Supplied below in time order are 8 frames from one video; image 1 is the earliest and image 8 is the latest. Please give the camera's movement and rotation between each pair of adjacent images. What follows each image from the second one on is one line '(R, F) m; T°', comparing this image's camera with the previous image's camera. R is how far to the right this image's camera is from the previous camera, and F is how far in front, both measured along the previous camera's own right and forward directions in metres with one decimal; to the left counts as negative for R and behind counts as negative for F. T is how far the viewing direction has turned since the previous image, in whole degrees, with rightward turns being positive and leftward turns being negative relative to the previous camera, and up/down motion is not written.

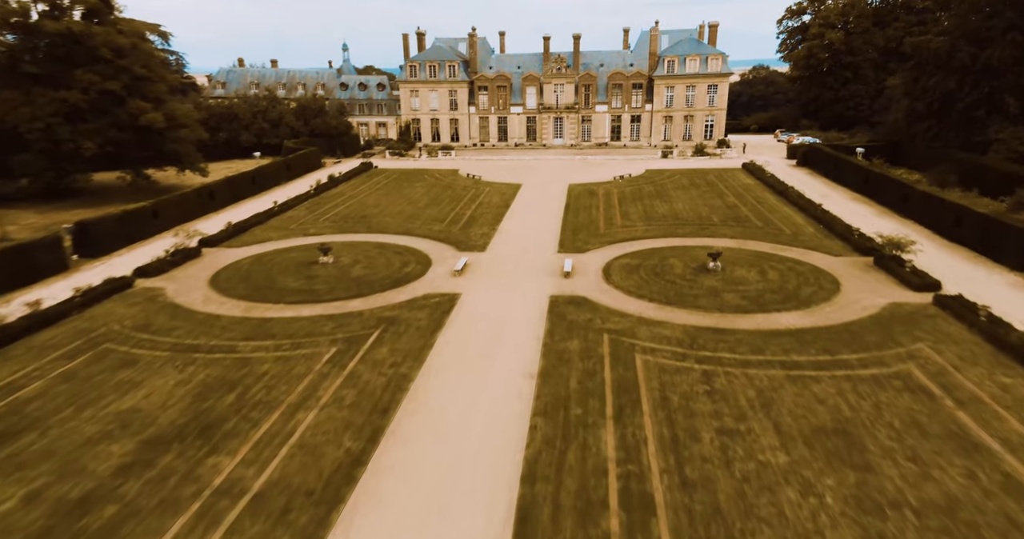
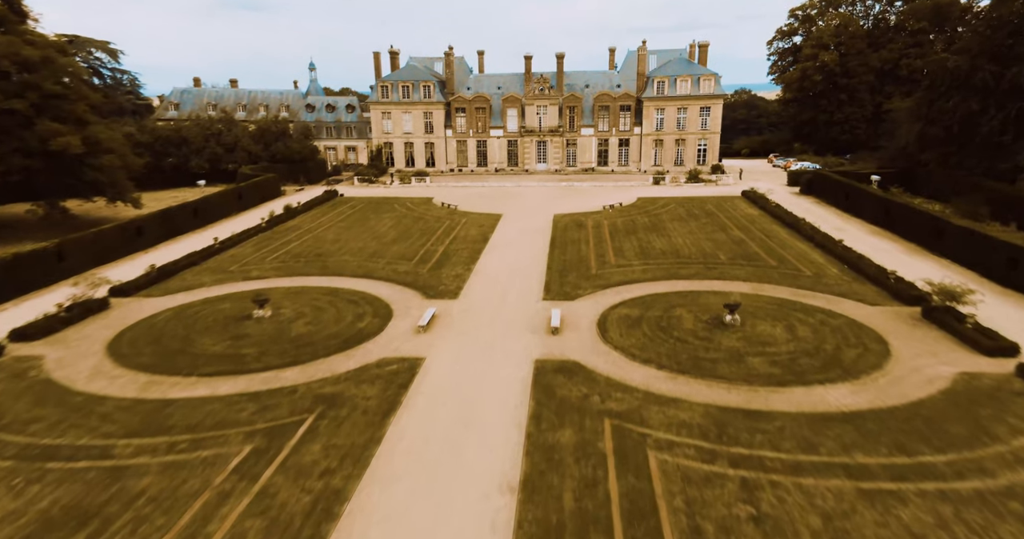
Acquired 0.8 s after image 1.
(+0.4, +4.1) m; +2°
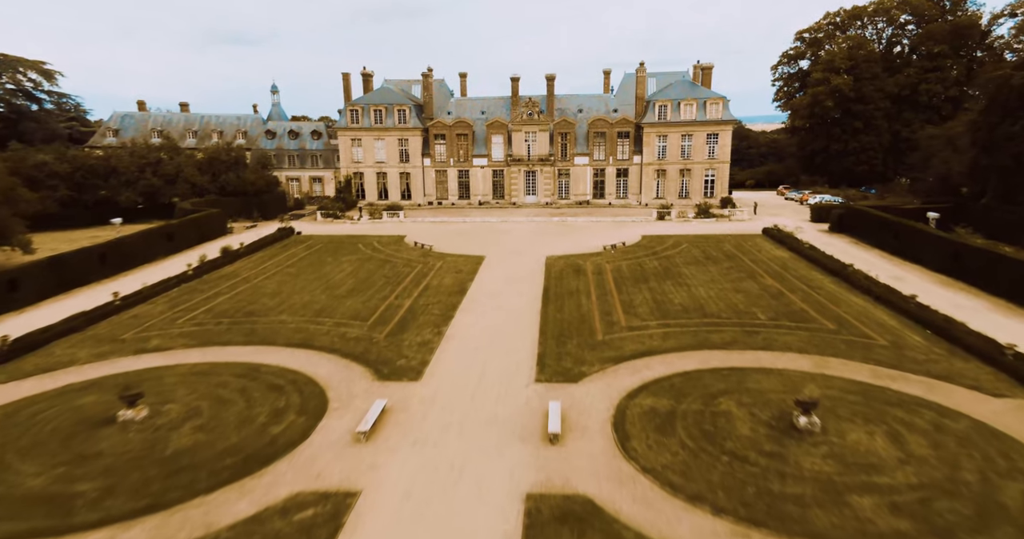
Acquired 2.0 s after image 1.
(+0.3, +5.7) m; +1°
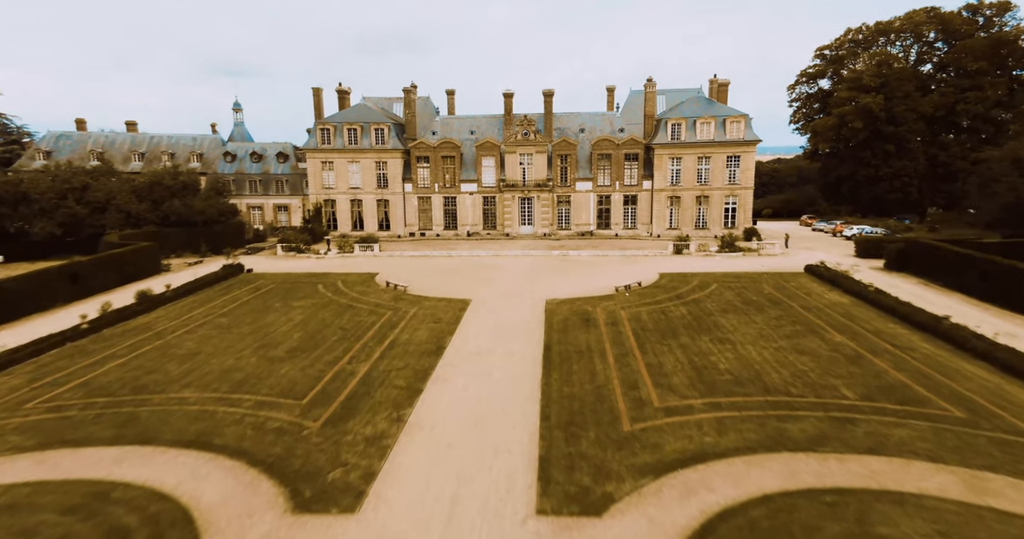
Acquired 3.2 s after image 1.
(+0.2, +5.7) m; +1°
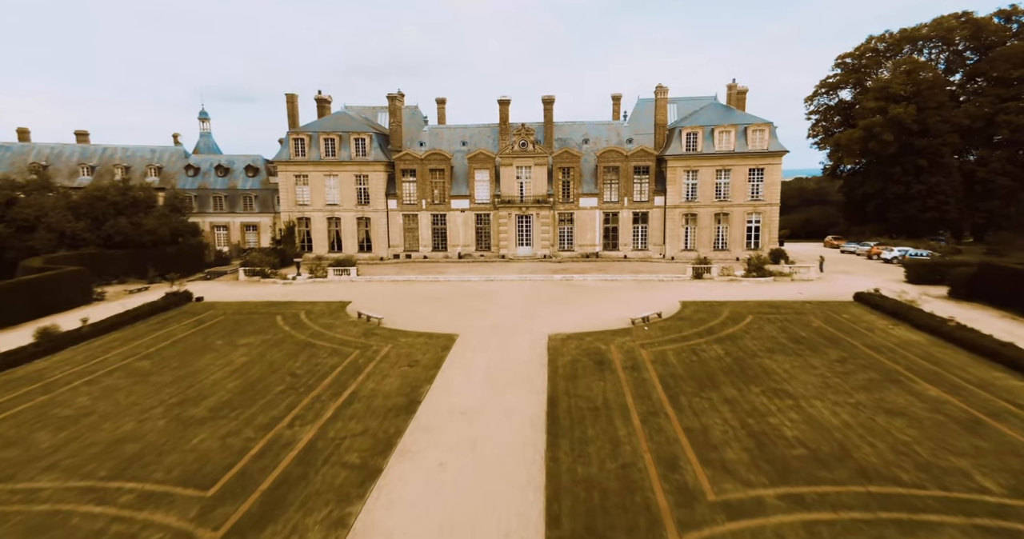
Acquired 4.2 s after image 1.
(+0.1, +4.3) m; 0°
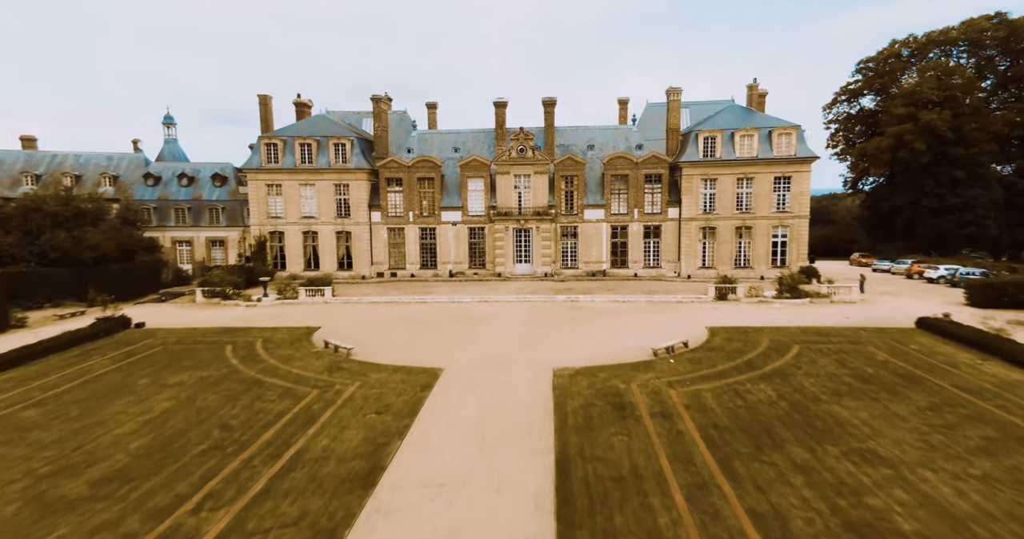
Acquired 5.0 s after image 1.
(0.0, +3.7) m; 0°
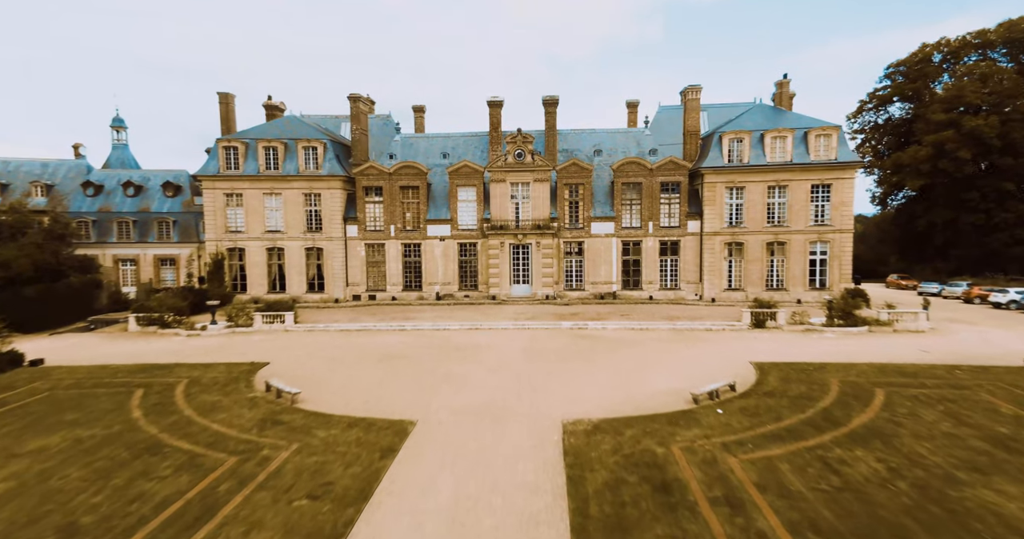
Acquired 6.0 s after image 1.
(0.0, +4.2) m; 0°
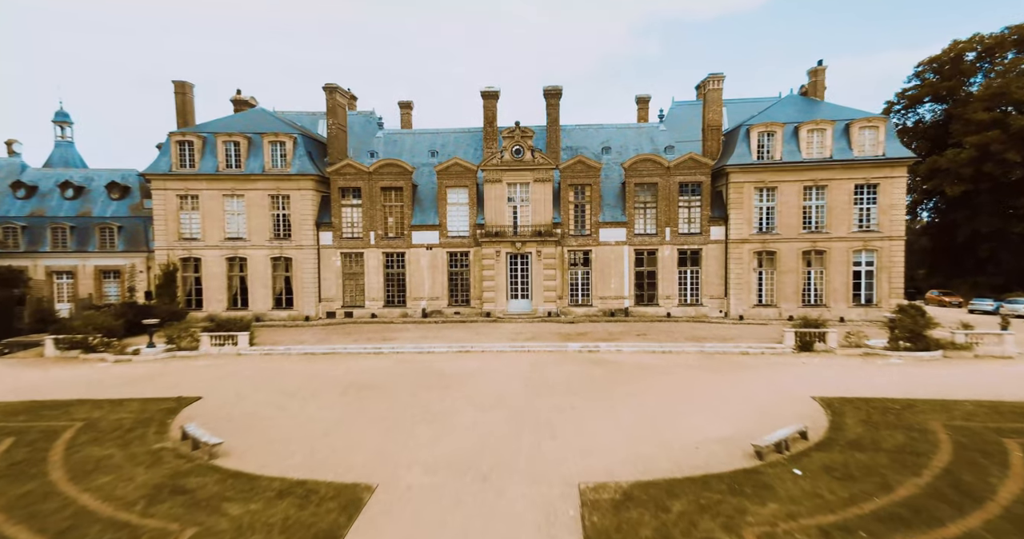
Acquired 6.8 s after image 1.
(0.0, +3.5) m; 0°
